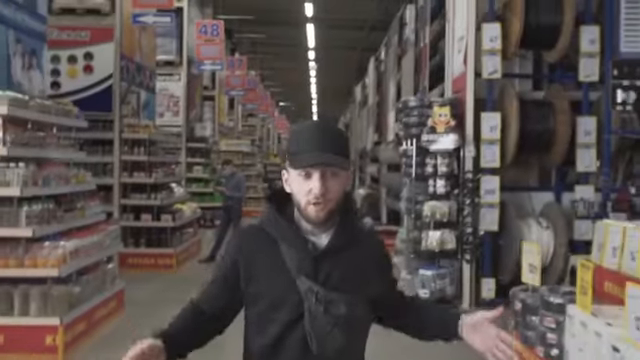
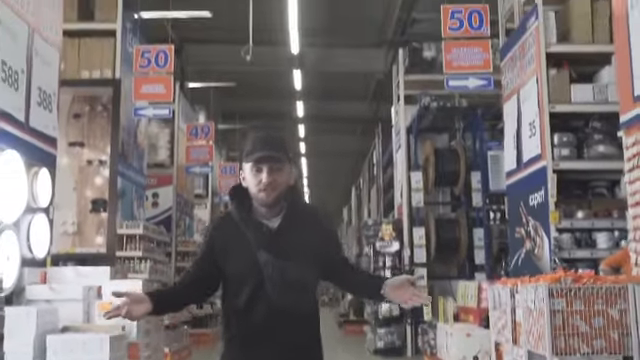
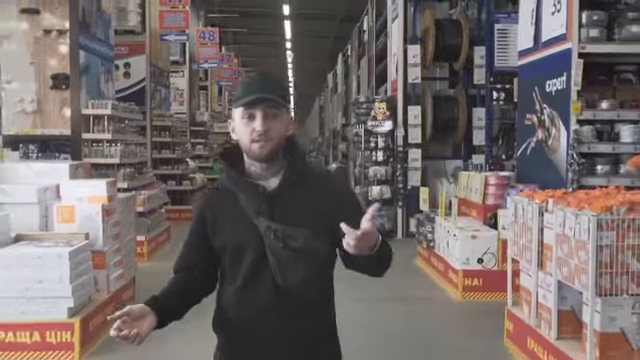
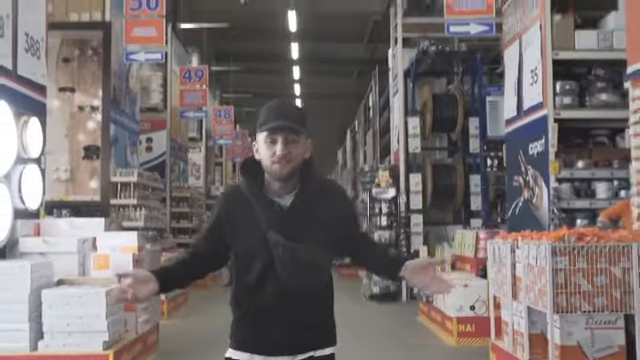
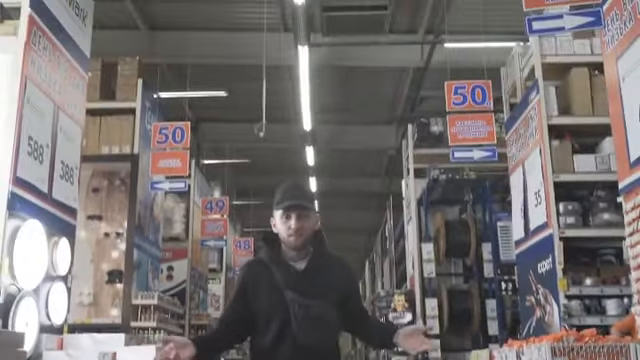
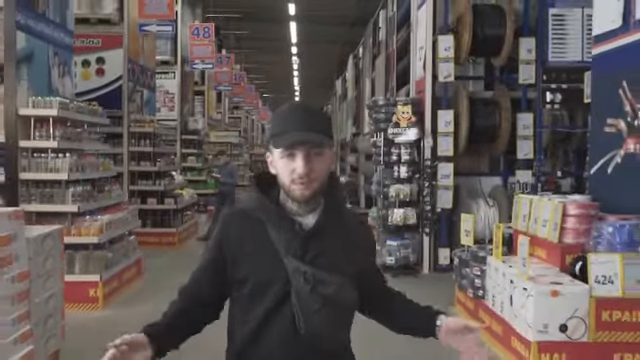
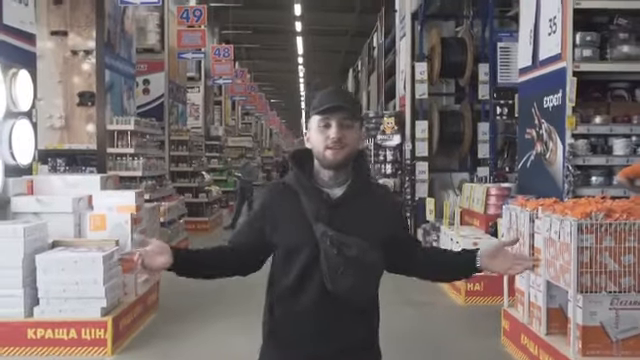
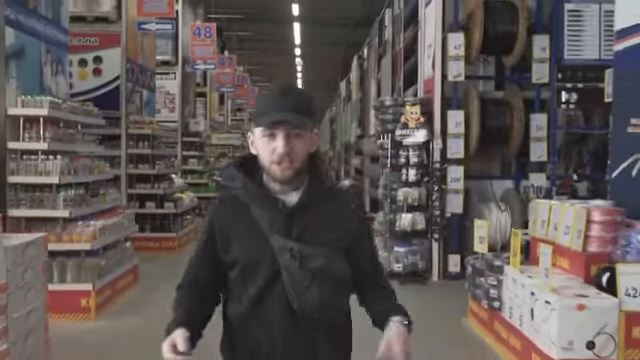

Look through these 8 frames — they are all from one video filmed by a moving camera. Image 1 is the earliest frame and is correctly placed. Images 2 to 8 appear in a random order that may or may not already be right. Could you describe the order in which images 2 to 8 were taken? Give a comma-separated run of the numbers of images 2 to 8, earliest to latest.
8, 6, 3, 7, 4, 2, 5
